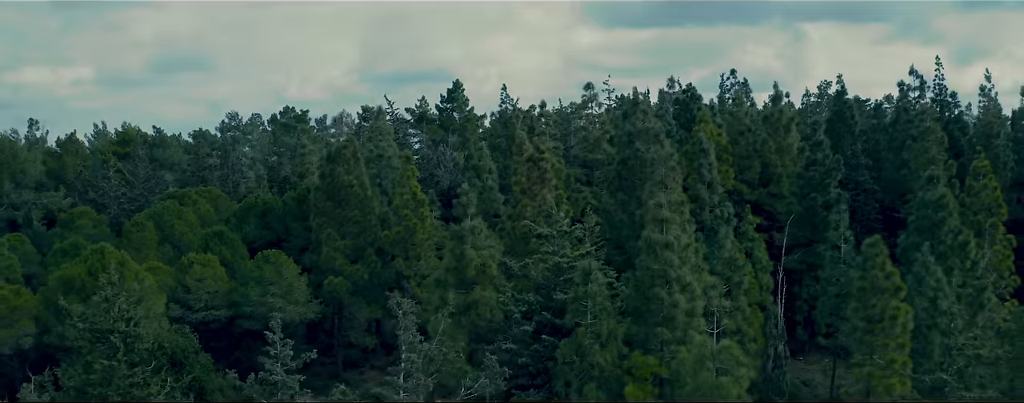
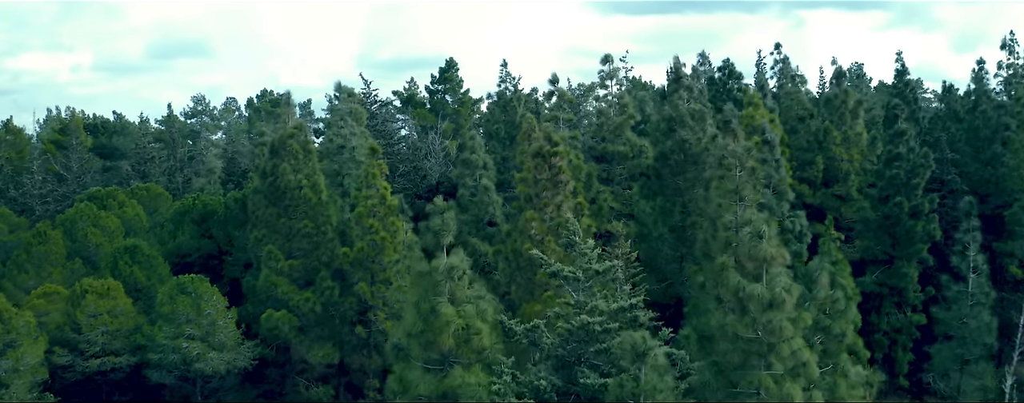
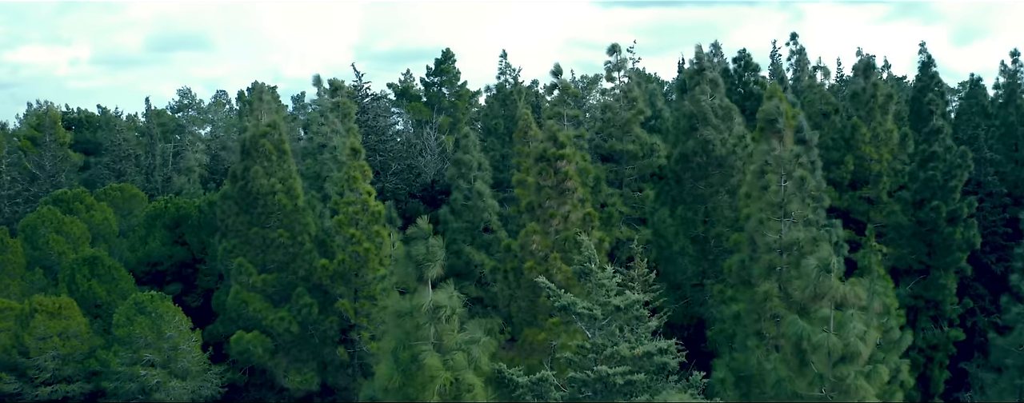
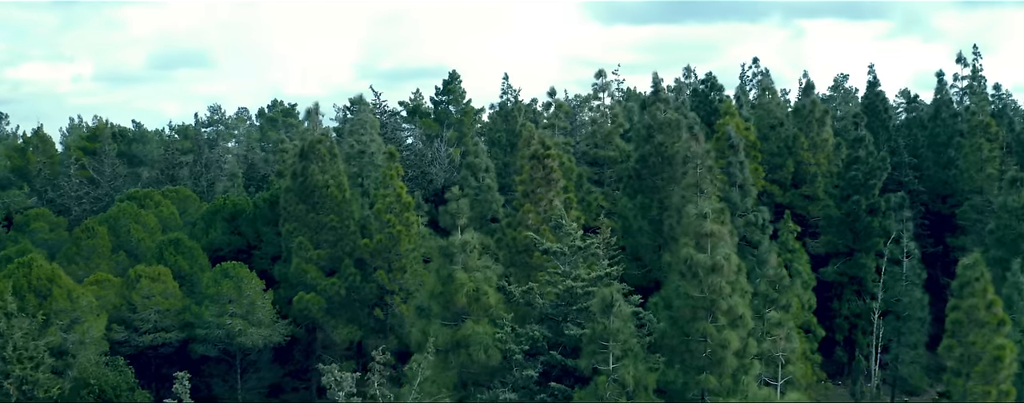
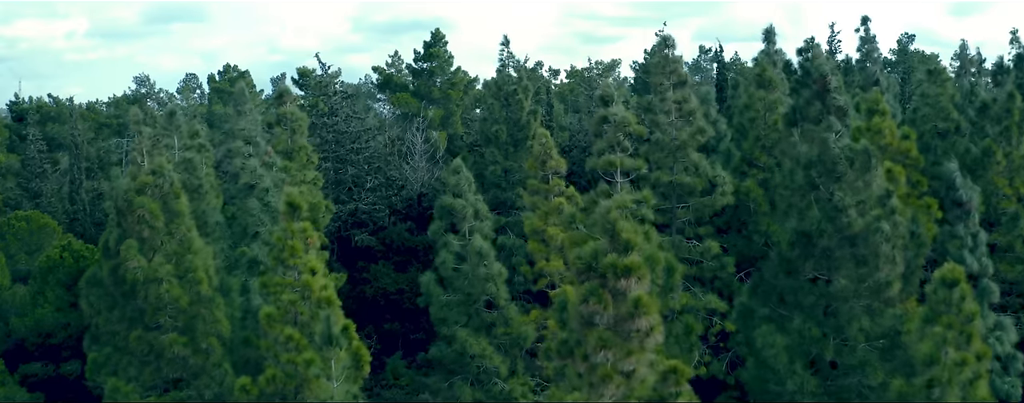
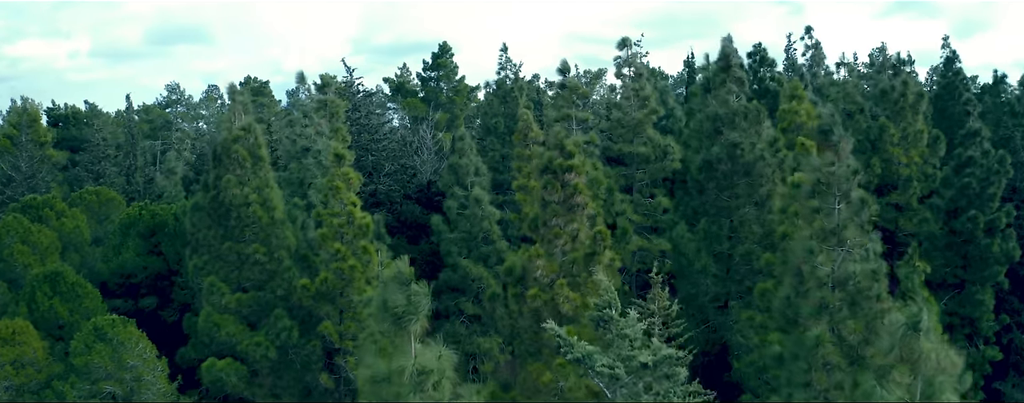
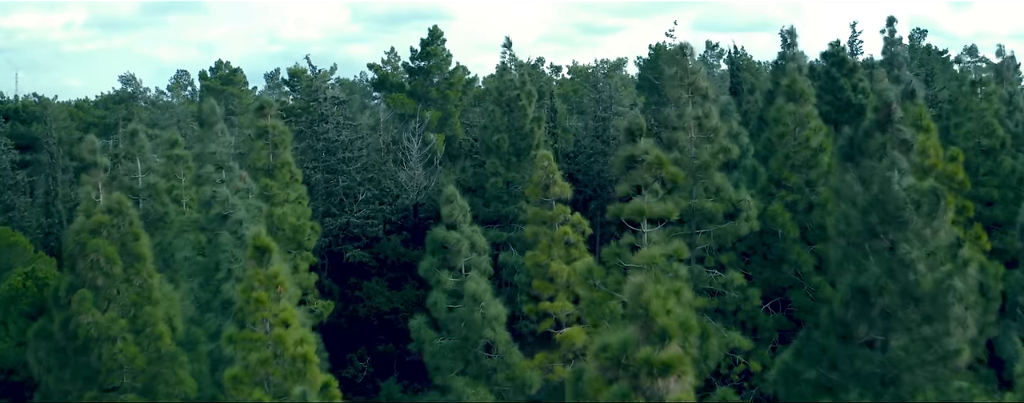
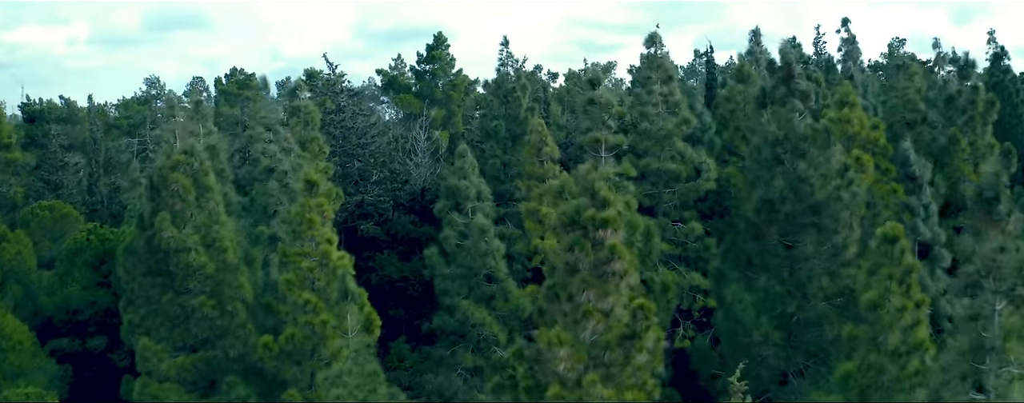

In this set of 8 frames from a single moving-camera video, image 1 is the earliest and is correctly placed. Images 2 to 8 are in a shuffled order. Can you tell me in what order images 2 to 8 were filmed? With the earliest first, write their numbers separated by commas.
4, 2, 3, 6, 8, 5, 7
